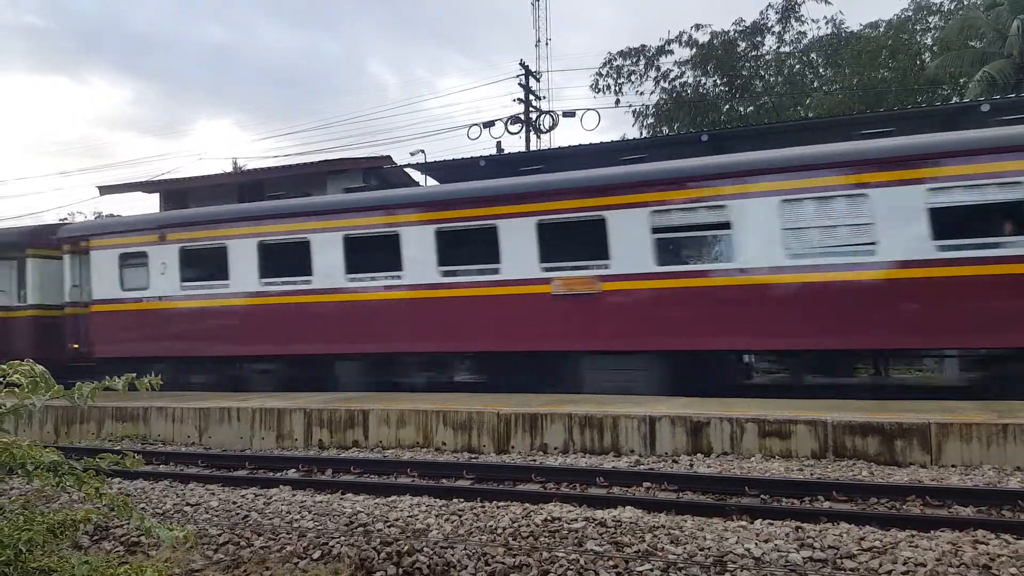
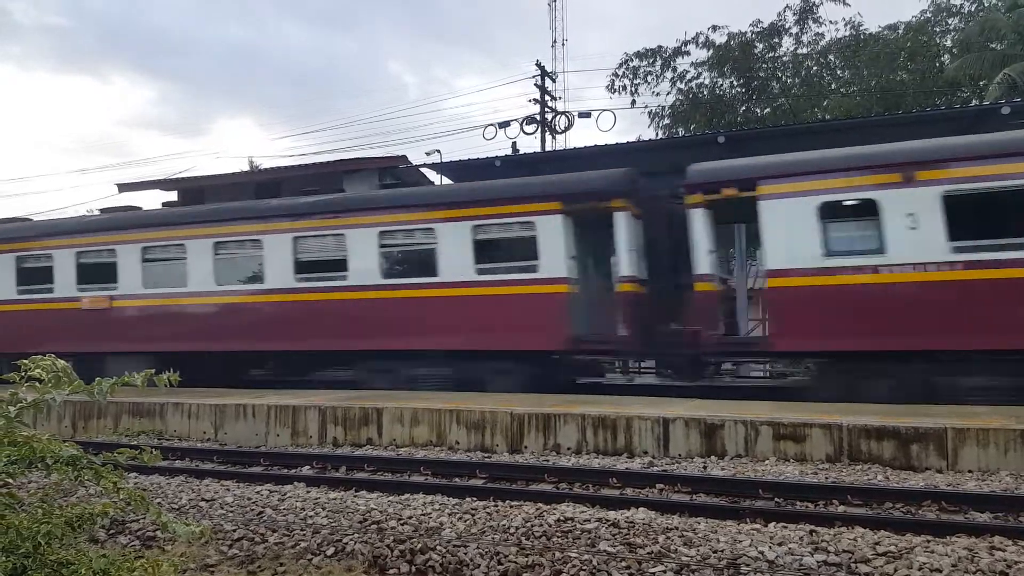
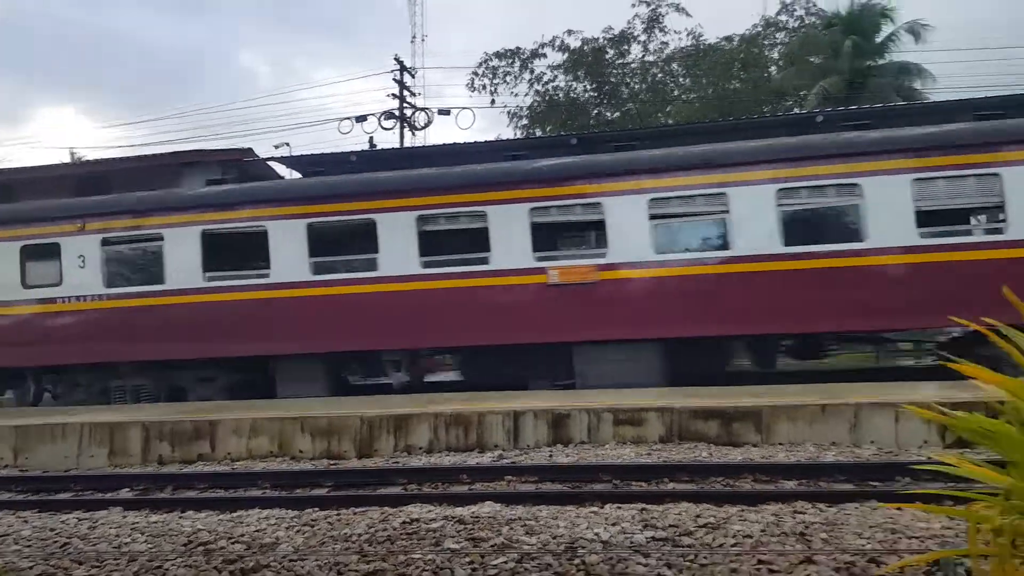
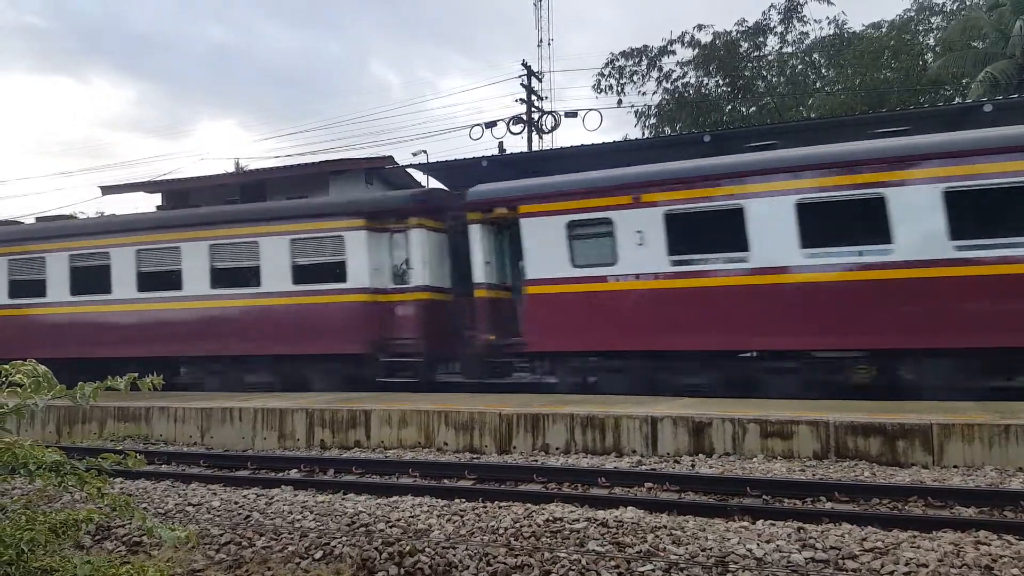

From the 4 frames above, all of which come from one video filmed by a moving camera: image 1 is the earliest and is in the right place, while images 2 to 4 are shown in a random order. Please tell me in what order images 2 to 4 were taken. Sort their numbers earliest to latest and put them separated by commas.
4, 2, 3
